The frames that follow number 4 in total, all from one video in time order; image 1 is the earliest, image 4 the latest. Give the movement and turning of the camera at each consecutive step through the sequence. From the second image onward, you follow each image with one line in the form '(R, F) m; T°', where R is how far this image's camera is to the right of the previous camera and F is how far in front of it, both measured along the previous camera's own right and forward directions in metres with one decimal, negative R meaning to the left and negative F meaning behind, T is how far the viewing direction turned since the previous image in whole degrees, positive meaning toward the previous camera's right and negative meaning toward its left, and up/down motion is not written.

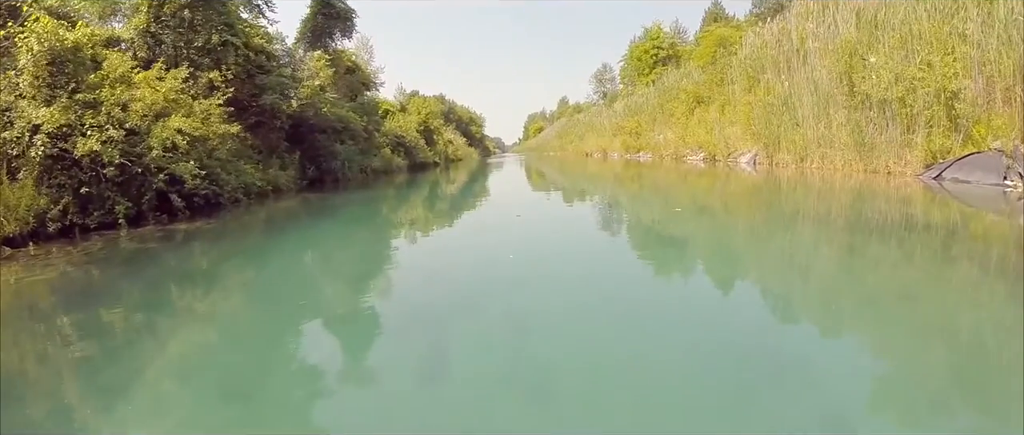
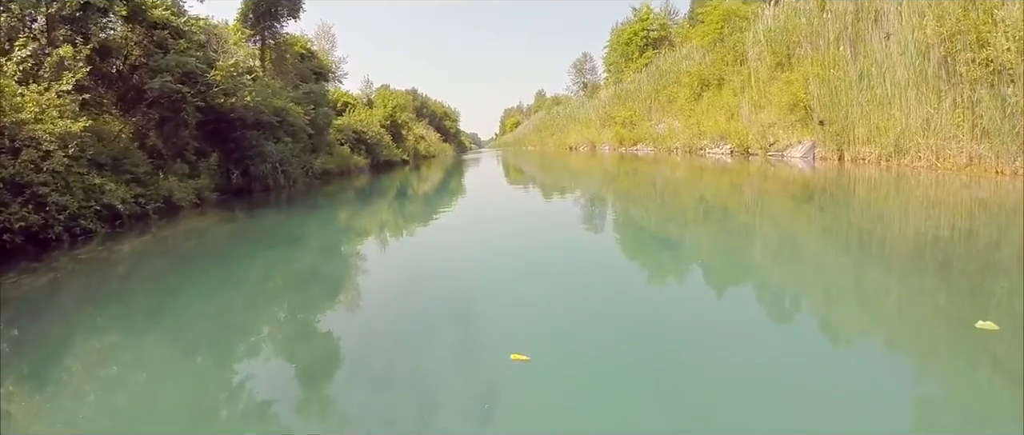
(0.0, +2.0) m; +2°
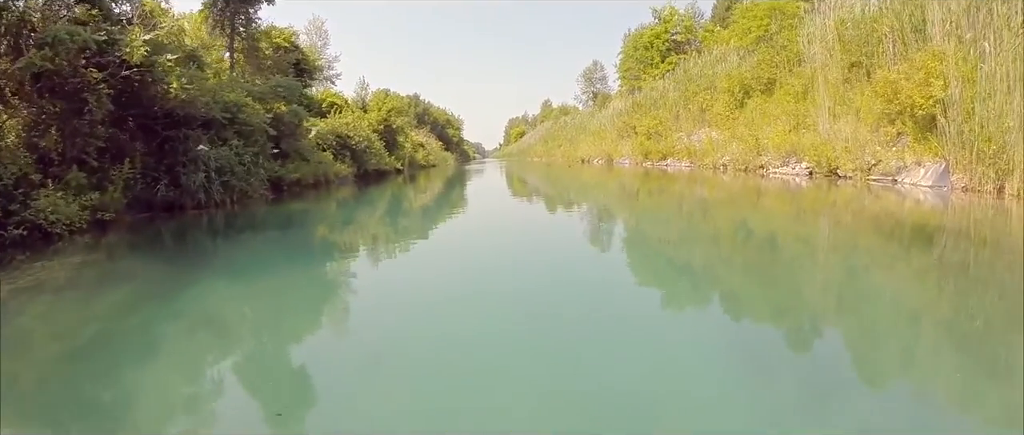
(0.0, +1.7) m; 0°
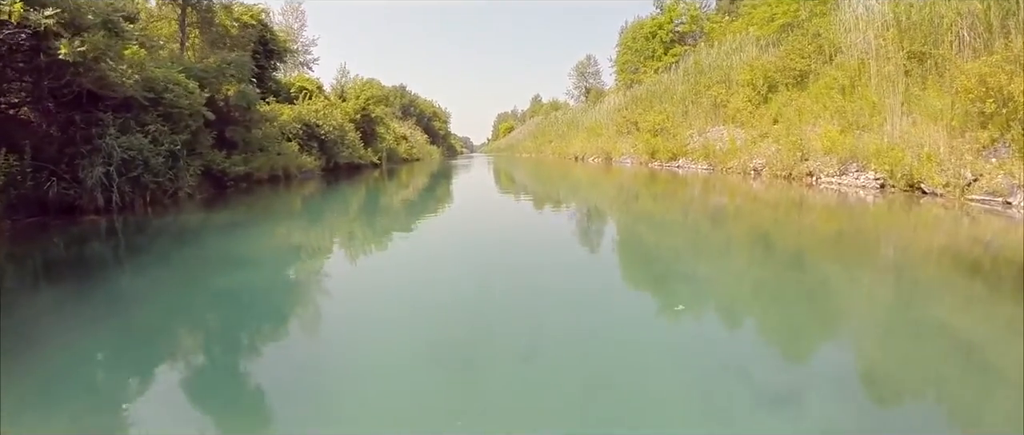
(0.0, +1.2) m; +1°
